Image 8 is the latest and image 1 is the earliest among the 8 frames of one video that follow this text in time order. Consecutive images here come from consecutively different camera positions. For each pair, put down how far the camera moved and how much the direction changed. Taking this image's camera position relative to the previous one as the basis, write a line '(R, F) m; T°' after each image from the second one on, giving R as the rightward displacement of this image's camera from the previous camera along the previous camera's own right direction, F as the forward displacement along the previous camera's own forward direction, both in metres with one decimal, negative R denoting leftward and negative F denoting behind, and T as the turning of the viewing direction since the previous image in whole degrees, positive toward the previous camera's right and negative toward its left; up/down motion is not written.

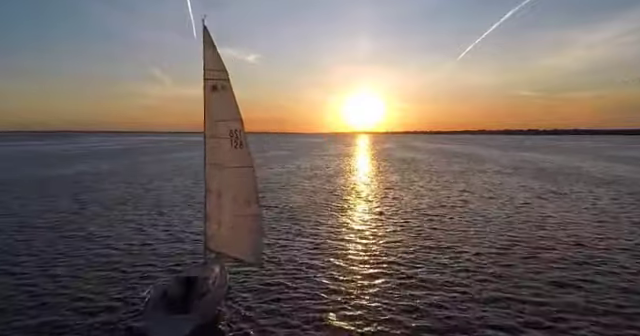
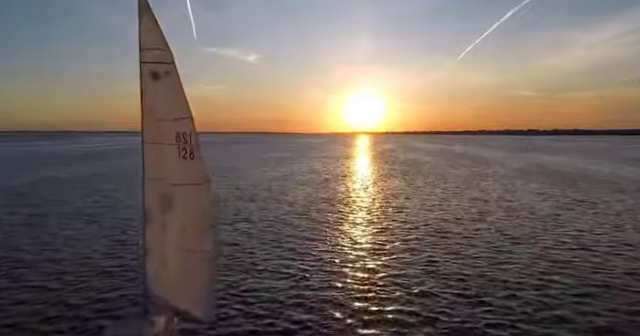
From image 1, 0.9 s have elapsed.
(+0.4, +2.7) m; 0°
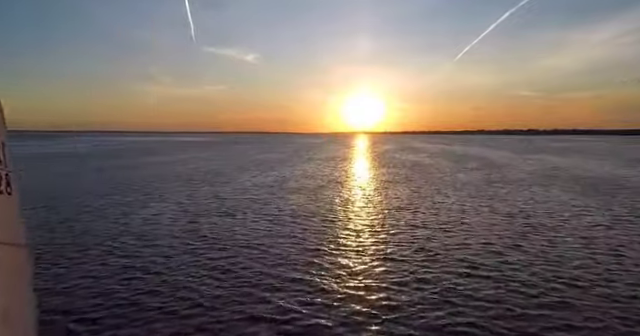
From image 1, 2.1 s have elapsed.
(+0.4, +3.5) m; 0°
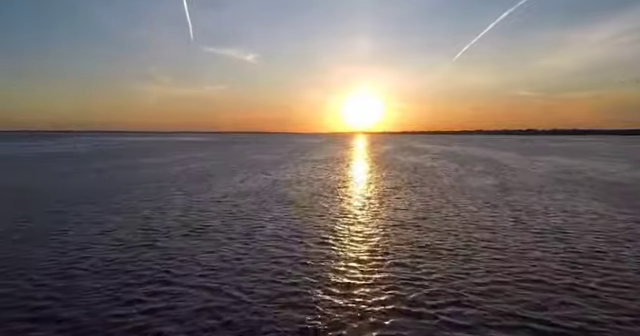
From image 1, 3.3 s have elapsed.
(+0.4, +3.6) m; 0°
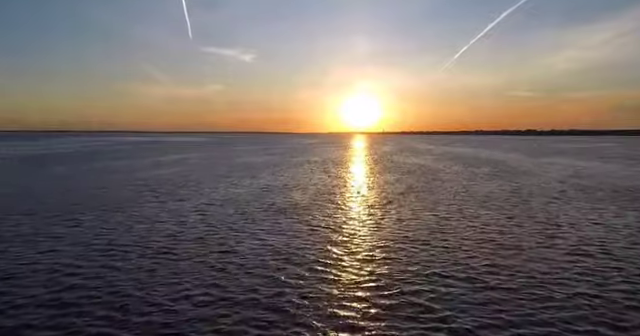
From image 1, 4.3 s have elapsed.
(+0.3, +3.1) m; 0°
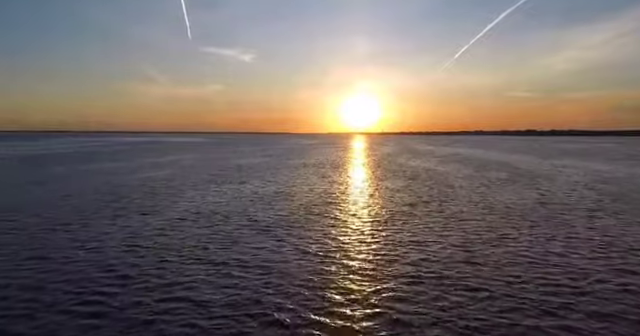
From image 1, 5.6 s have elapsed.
(+0.1, +3.6) m; 0°
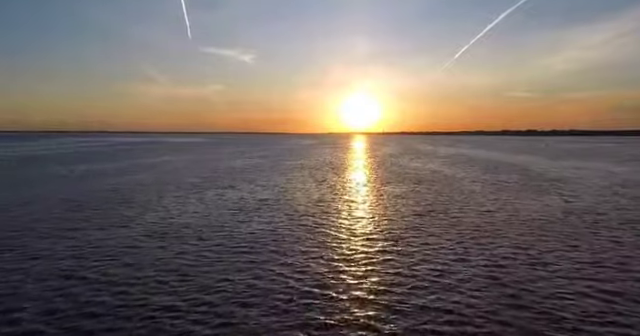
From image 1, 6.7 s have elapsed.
(+0.1, +2.8) m; 0°
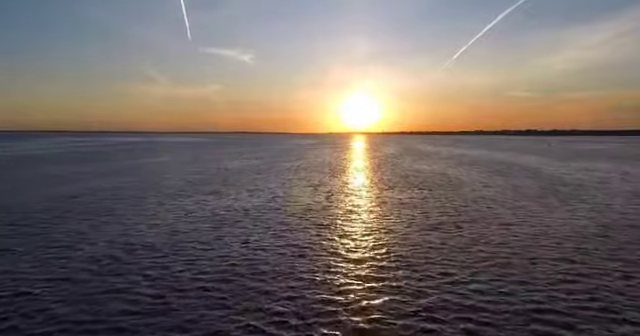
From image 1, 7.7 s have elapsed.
(+0.2, +2.9) m; 0°
